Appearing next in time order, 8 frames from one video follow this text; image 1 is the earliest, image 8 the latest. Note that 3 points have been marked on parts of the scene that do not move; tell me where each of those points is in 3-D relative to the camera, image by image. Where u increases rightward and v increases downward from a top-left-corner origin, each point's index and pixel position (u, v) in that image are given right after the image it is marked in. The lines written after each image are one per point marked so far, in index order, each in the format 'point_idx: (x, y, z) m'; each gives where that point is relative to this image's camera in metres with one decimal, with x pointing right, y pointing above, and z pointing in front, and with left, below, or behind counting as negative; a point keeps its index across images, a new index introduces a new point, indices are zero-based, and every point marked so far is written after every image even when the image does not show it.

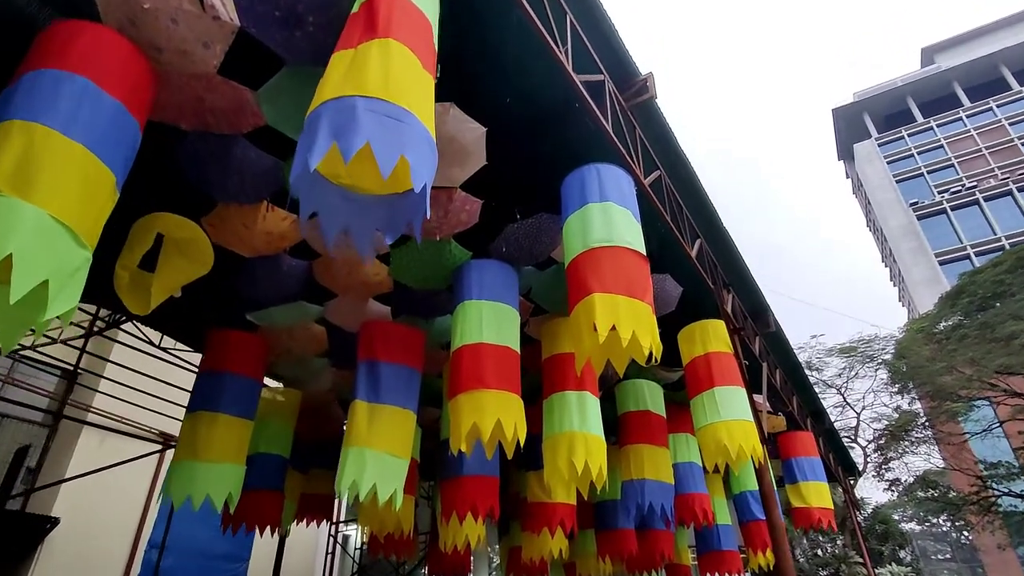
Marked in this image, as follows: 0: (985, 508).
0: (+9.9, -4.7, +12.8) m
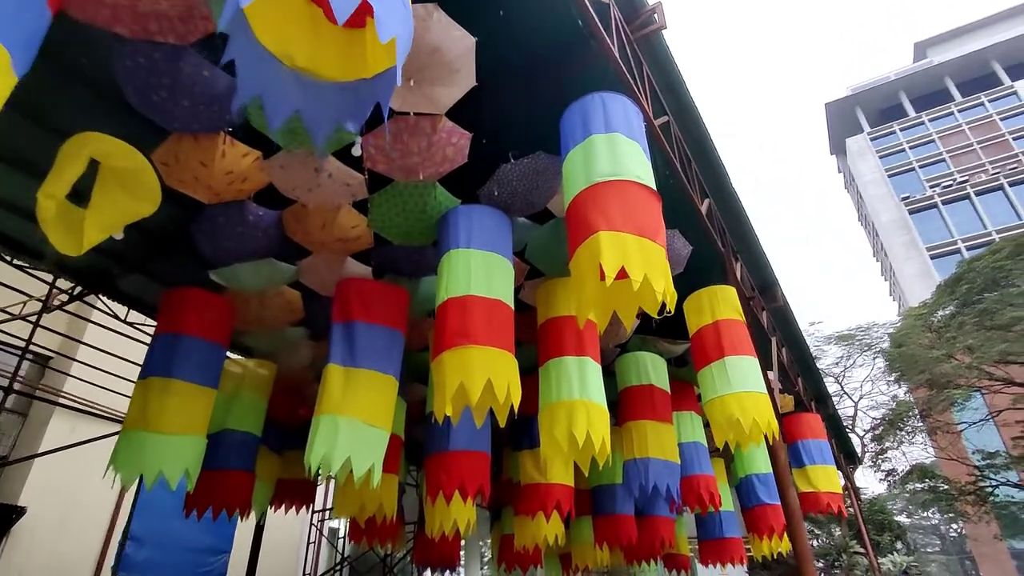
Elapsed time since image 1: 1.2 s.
0: (+9.7, -4.4, +12.6) m
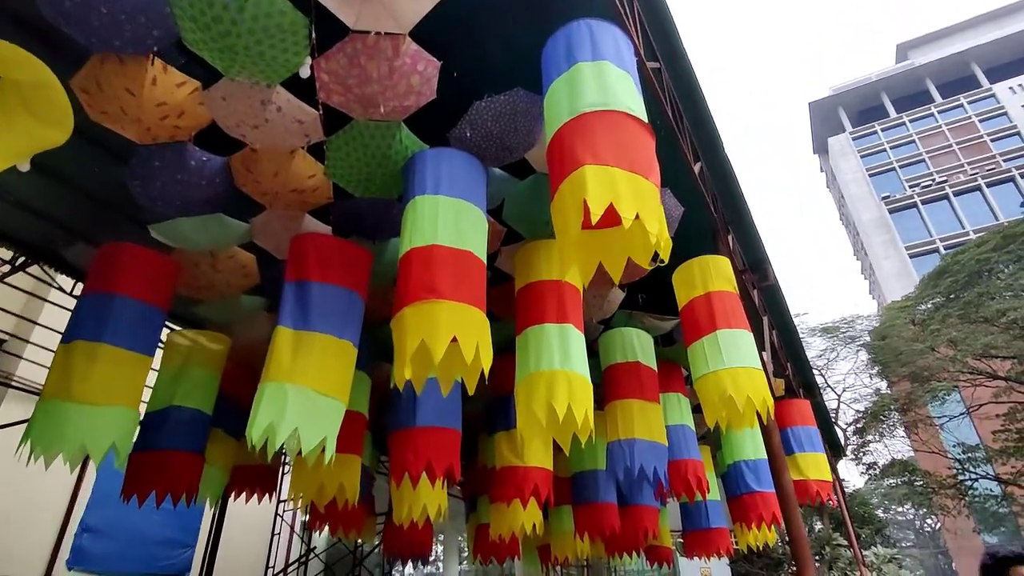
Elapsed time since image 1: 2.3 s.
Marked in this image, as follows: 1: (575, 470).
0: (+9.3, -4.2, +12.5) m
1: (+0.5, -1.5, +5.1) m
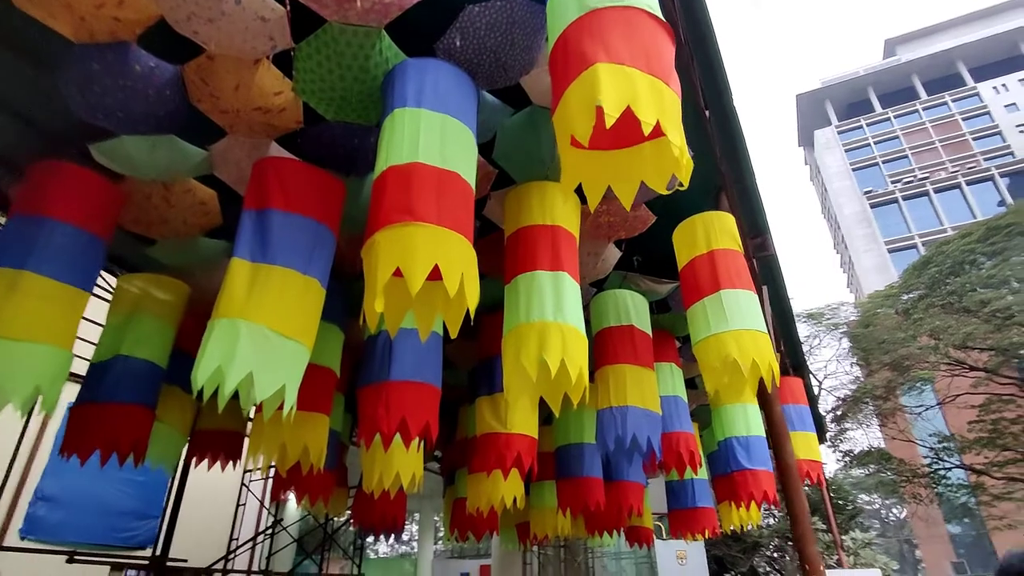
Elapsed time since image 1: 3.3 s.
0: (+8.8, -4.0, +12.6) m
1: (+0.4, -1.2, +4.8) m
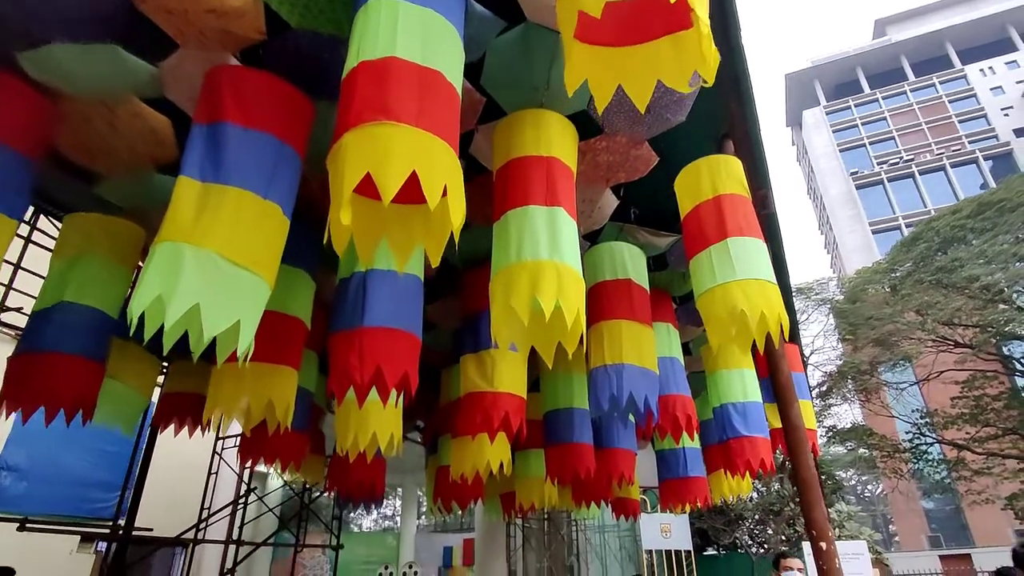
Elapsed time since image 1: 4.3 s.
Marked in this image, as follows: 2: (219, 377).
0: (+8.5, -3.5, +12.7) m
1: (+0.3, -0.9, +4.6) m
2: (-1.3, -0.4, +2.6) m
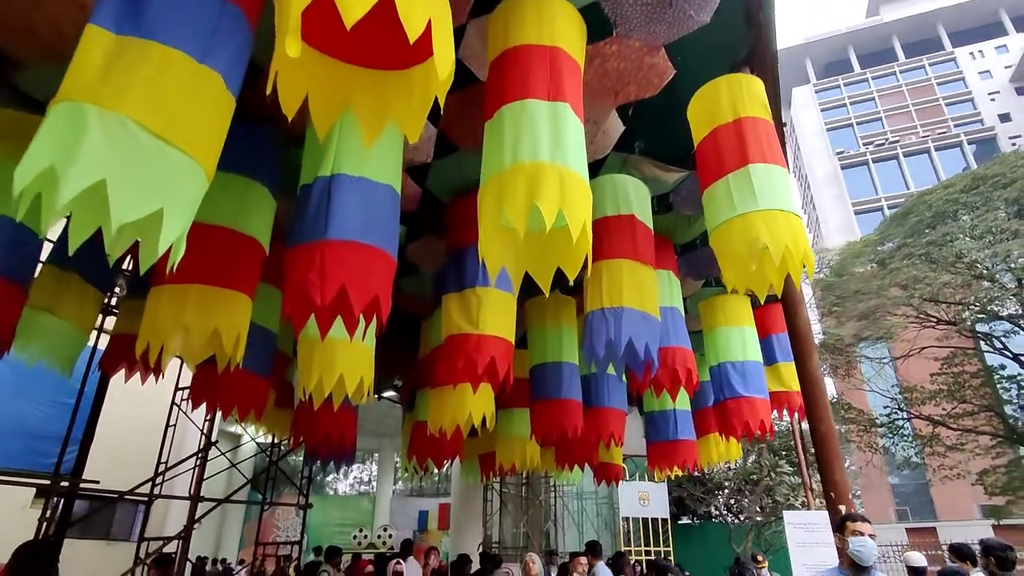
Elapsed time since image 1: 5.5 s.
0: (+8.1, -3.0, +12.7) m
1: (+0.2, -0.5, +4.3) m
2: (-1.3, 0.0, +2.2) m
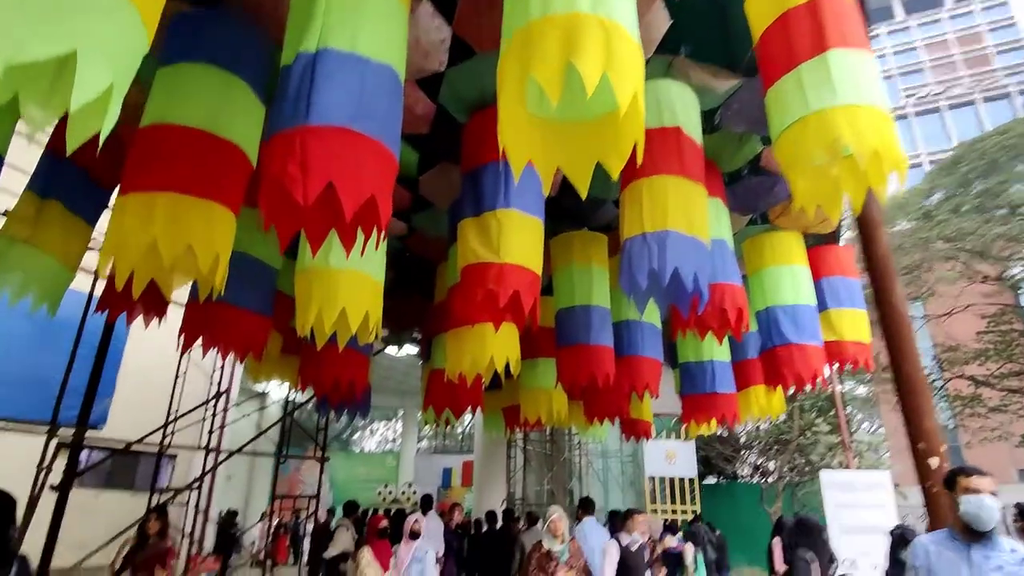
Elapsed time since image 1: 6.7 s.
0: (+8.5, -2.1, +12.2) m
1: (+0.3, -0.1, +3.9) m
2: (-1.2, +0.2, +1.9) m
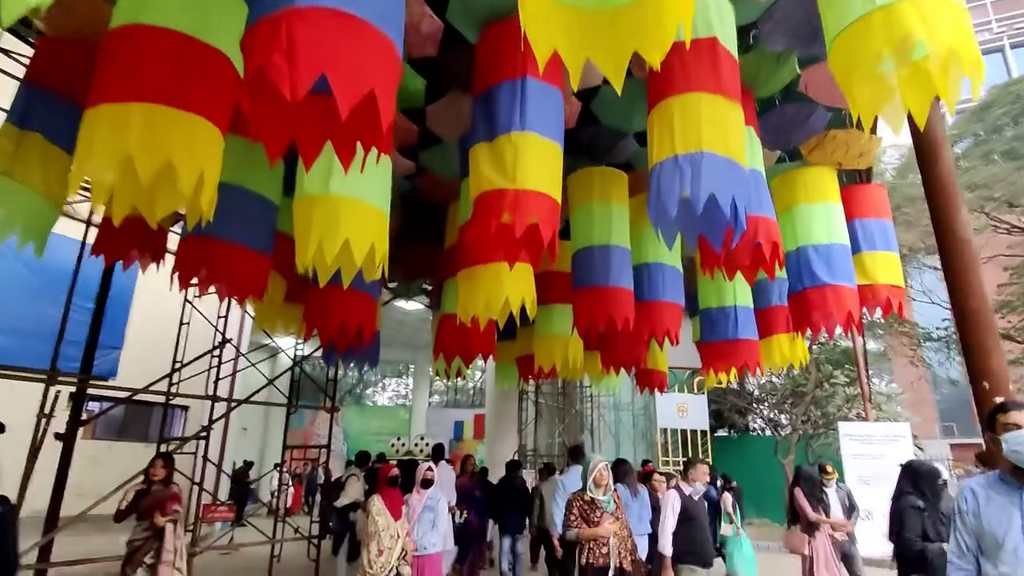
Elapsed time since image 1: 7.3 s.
0: (+8.8, -1.1, +11.9) m
1: (+0.4, +0.2, +3.7) m
2: (-1.2, +0.5, +1.7) m
